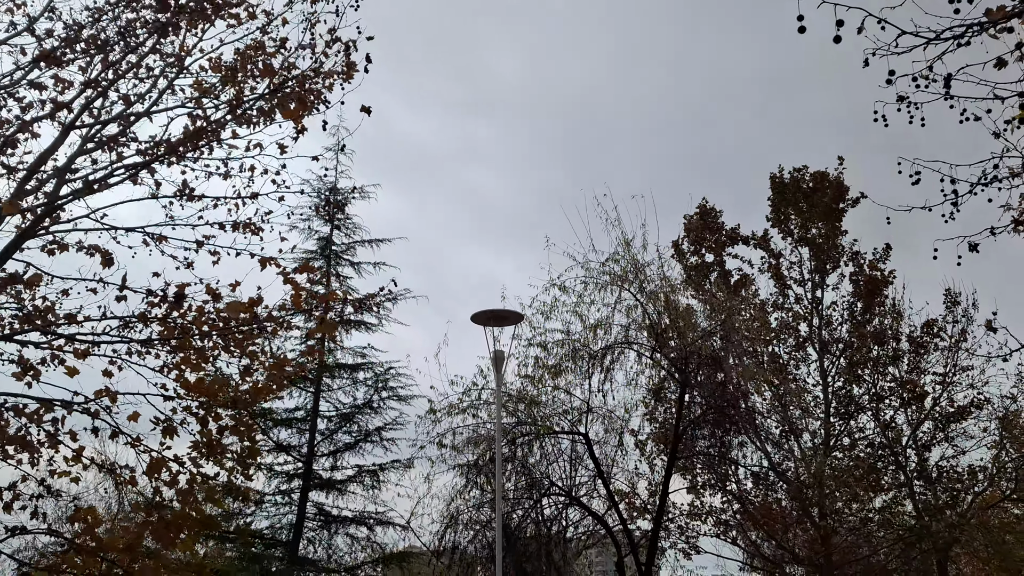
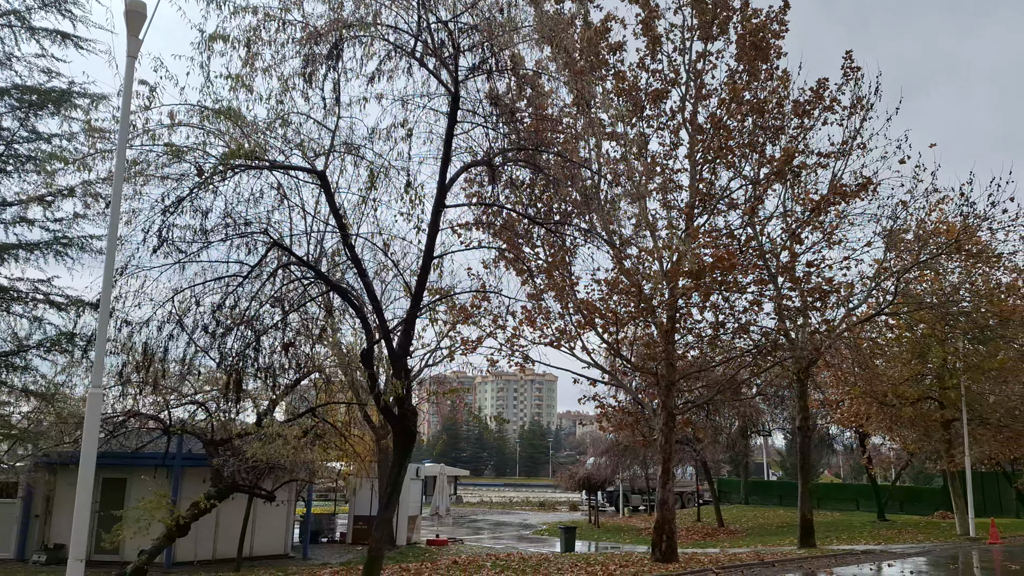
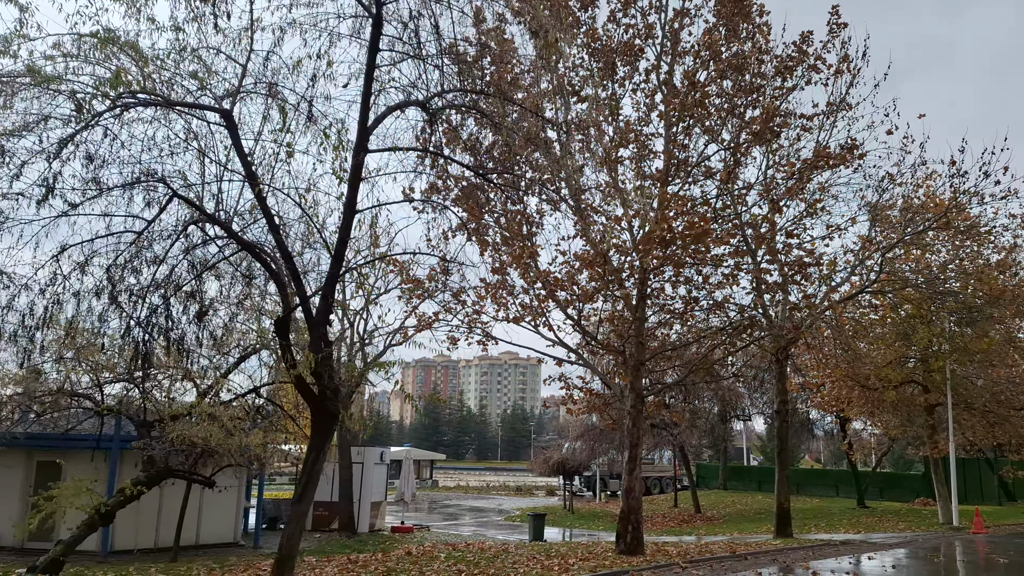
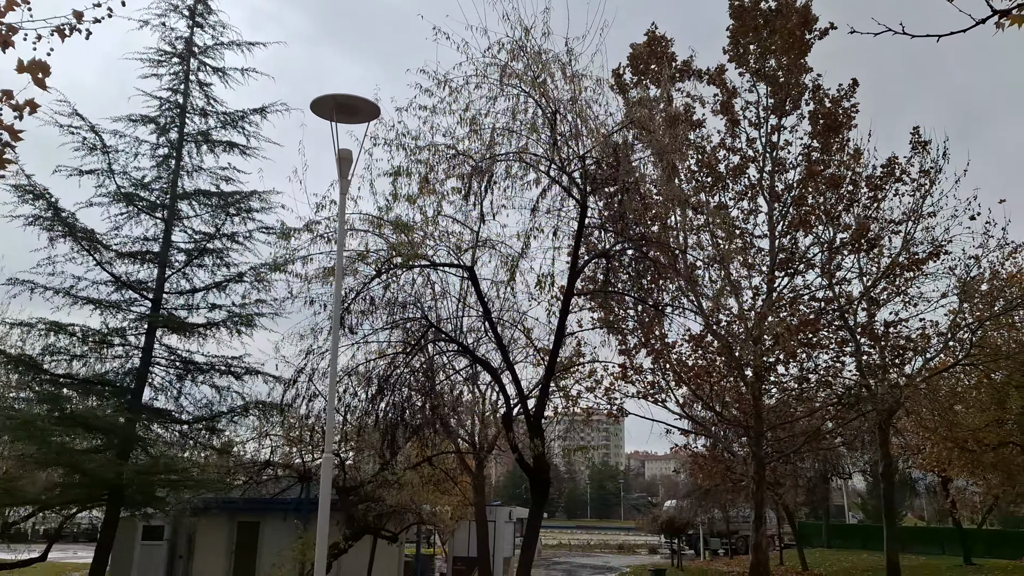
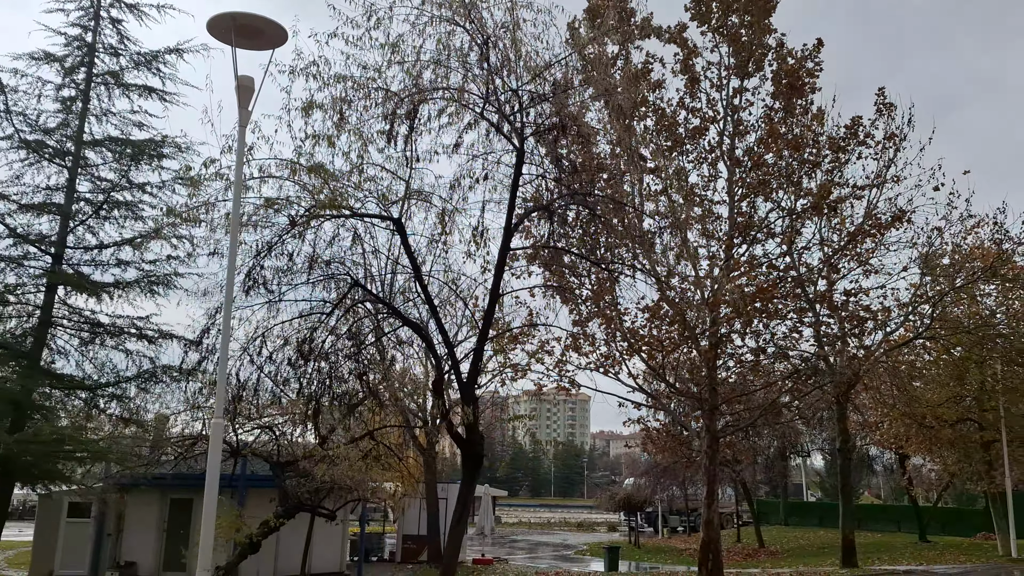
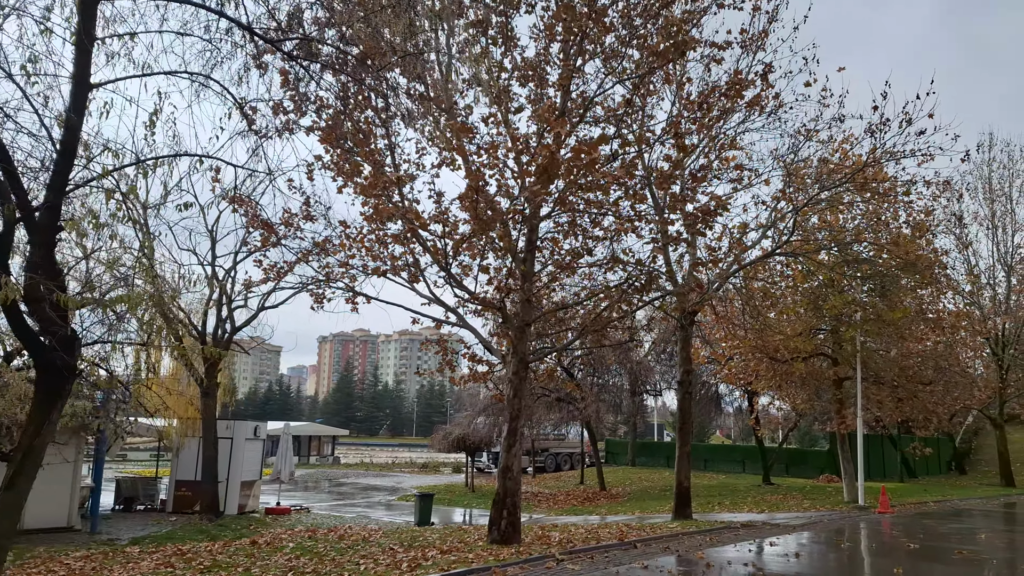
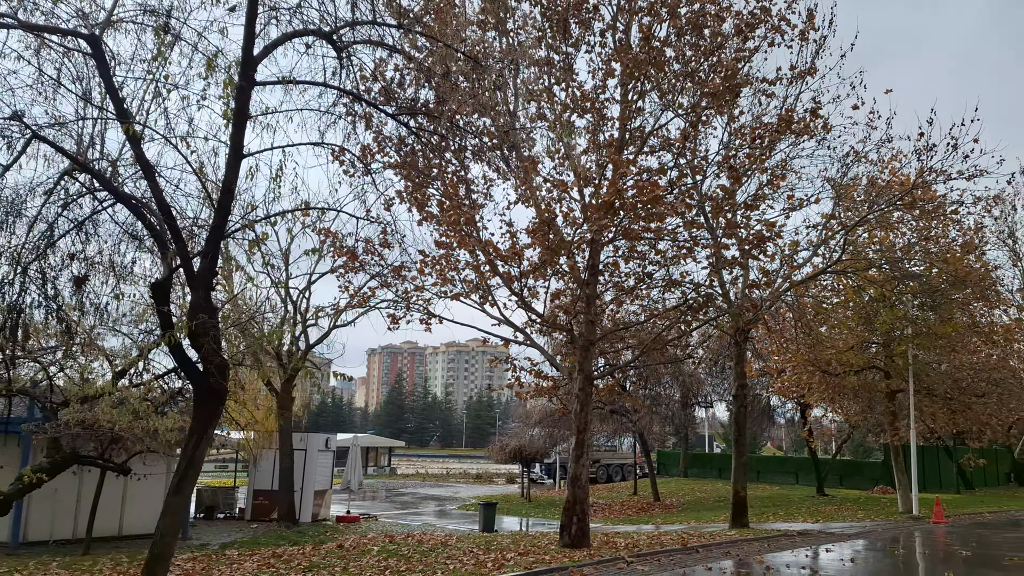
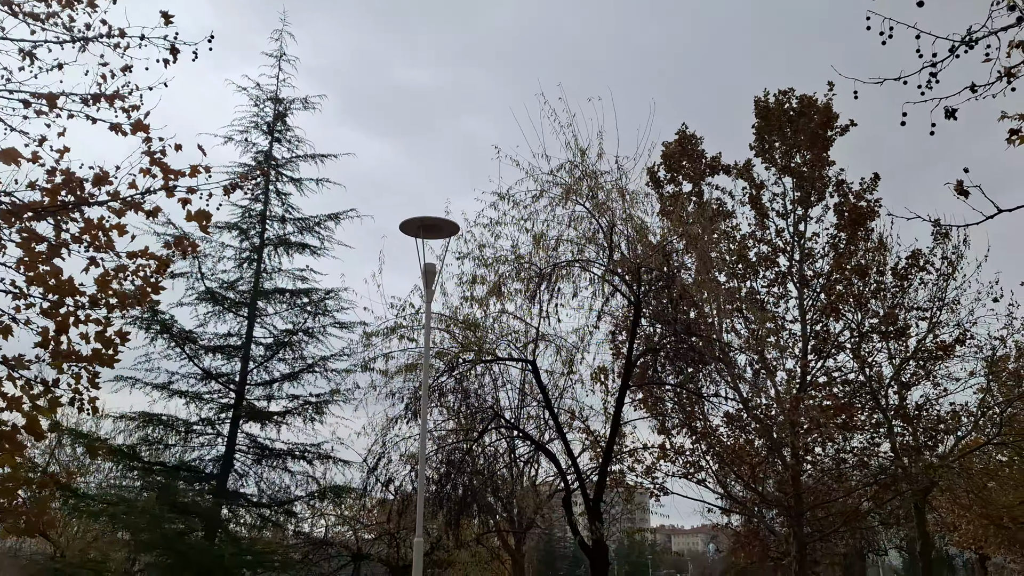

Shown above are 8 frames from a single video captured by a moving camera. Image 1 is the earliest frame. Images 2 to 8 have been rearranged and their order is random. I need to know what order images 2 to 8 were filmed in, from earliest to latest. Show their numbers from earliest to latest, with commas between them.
8, 4, 5, 2, 3, 7, 6
